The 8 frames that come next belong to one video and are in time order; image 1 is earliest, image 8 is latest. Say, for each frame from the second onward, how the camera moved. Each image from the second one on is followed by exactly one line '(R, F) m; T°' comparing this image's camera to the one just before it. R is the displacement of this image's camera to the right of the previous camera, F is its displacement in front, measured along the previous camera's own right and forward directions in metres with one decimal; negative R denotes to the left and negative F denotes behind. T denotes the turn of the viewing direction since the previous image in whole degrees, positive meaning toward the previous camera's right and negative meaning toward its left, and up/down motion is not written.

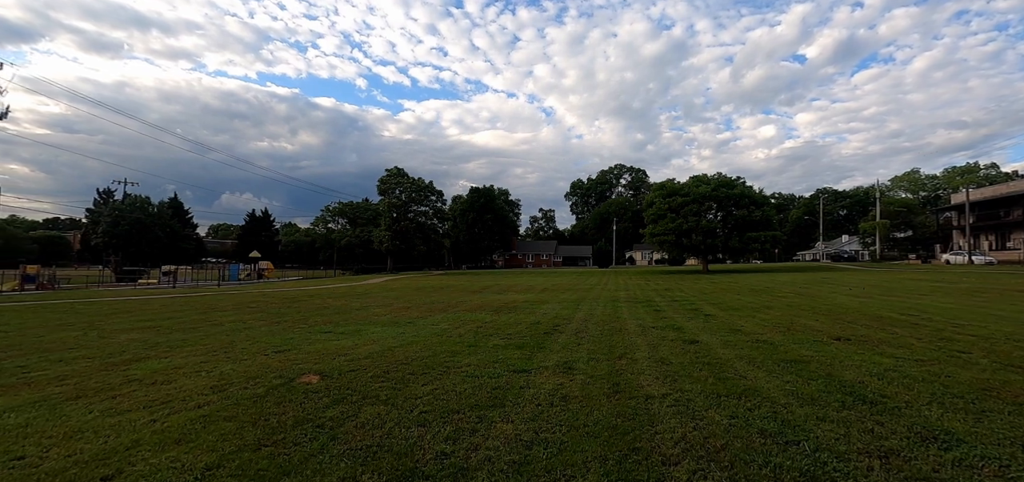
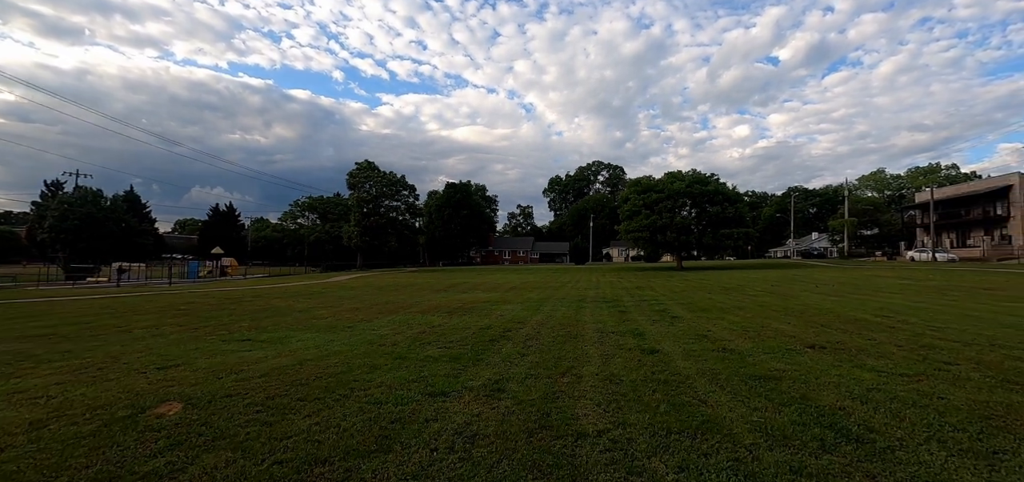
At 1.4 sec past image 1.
(+0.7, +1.1) m; +3°
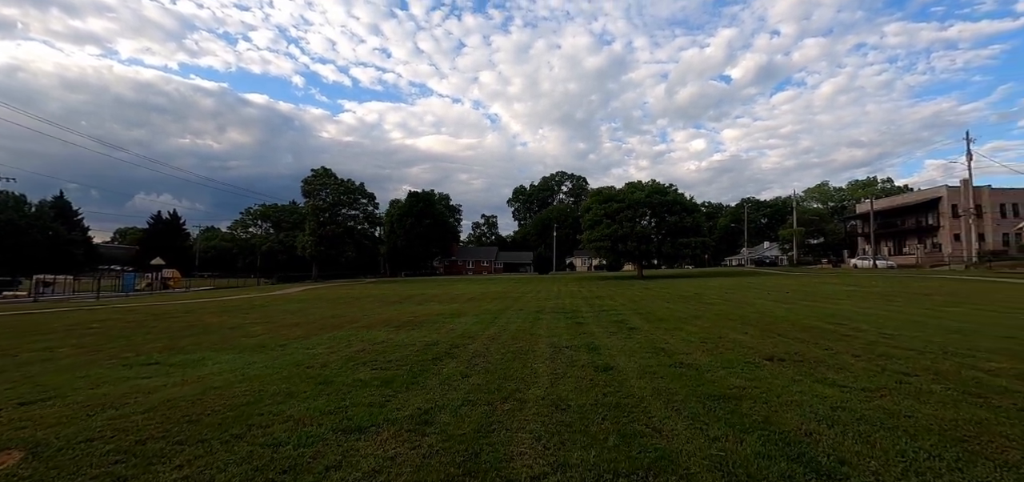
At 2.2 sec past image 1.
(+0.3, +0.6) m; +5°
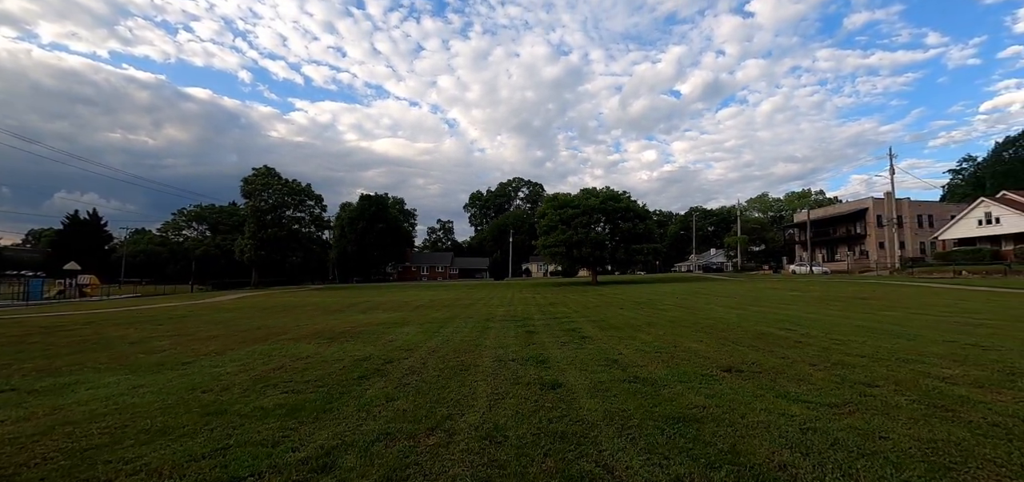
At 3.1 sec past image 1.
(+0.3, +0.8) m; +6°
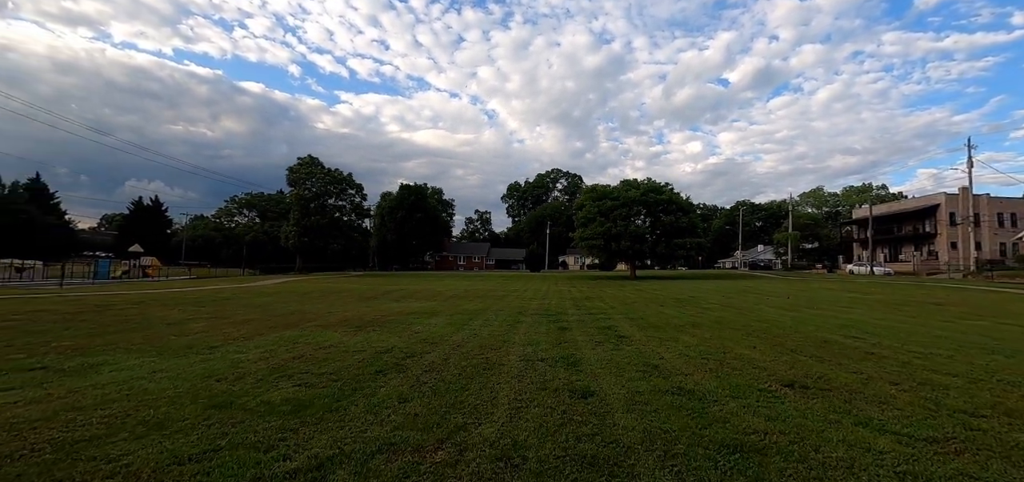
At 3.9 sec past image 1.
(+0.1, +0.6) m; -5°
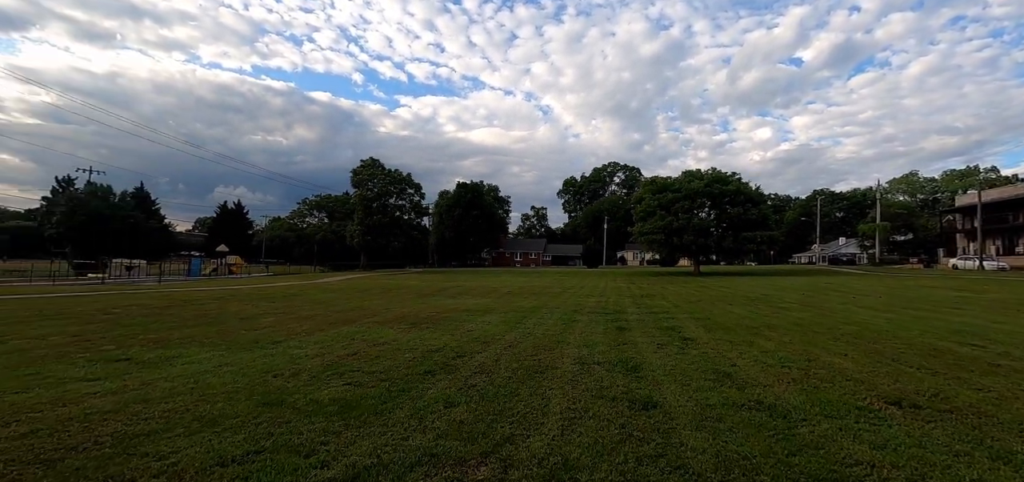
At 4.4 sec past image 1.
(+0.1, +0.4) m; -7°
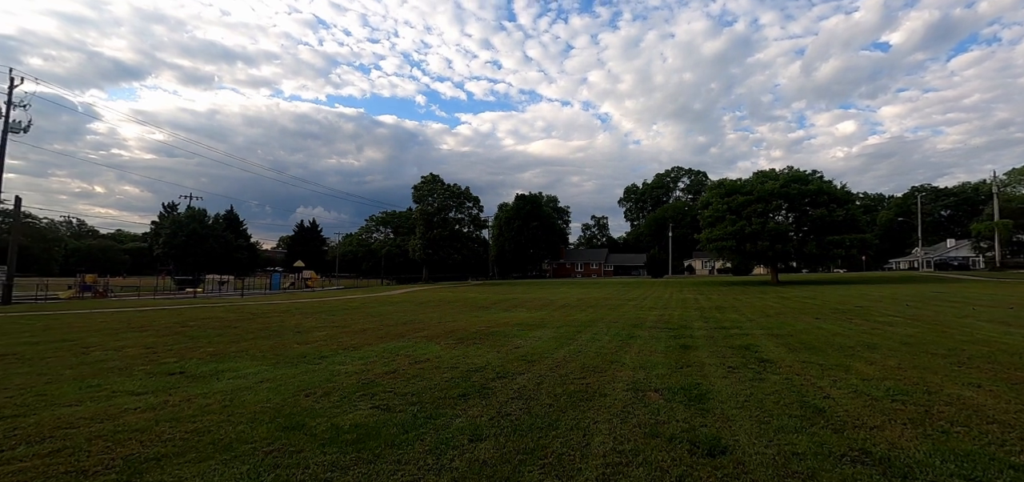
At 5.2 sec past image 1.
(+0.3, +0.6) m; -8°
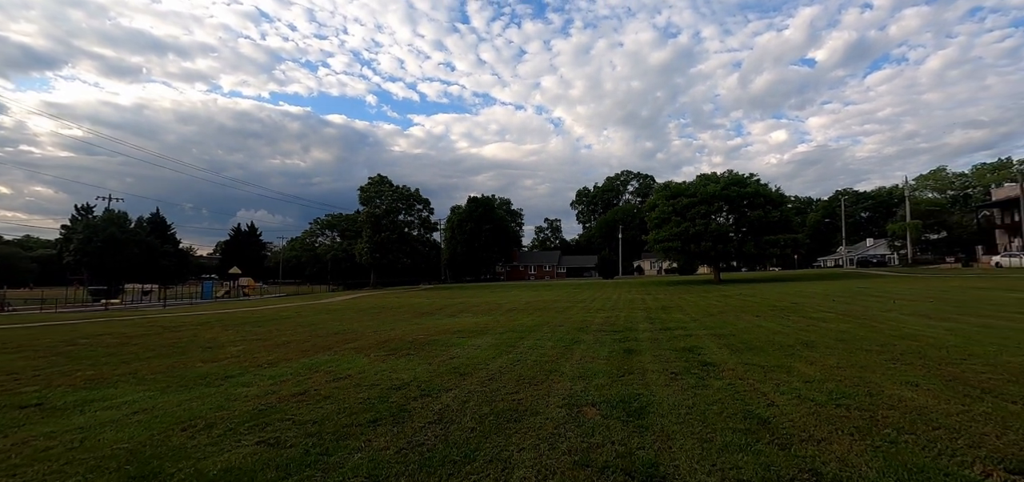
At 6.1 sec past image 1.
(+0.4, +0.7) m; +6°
